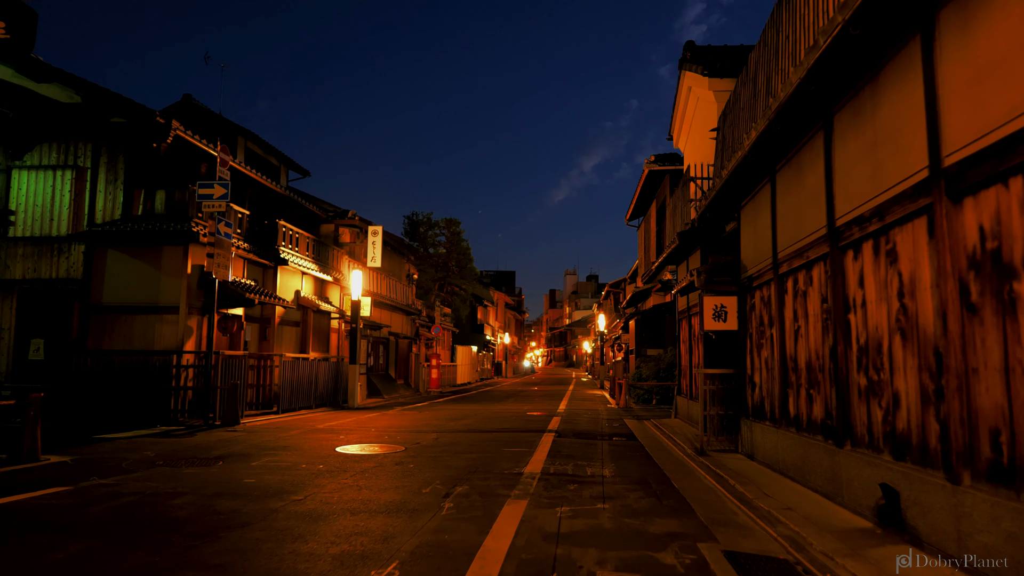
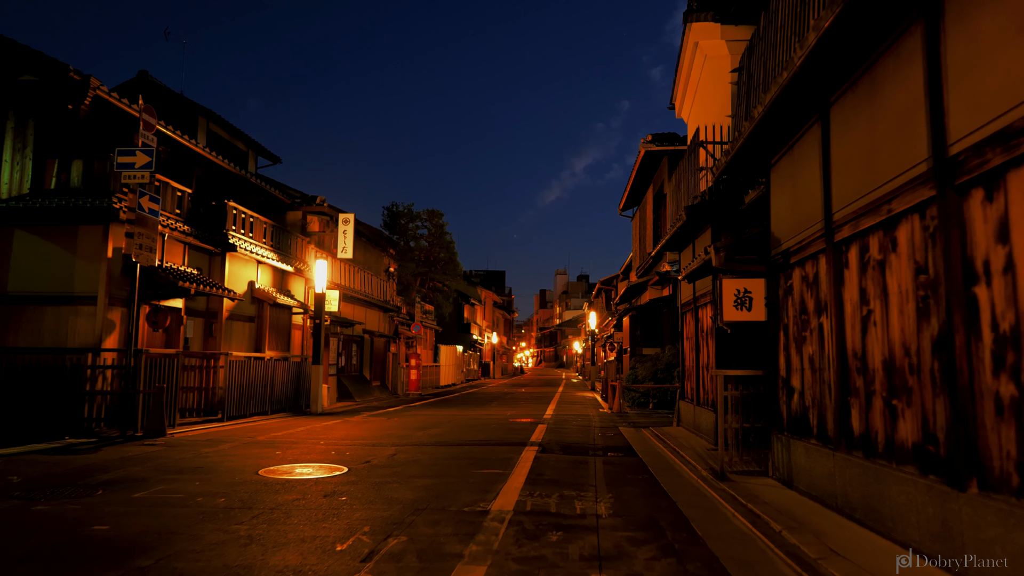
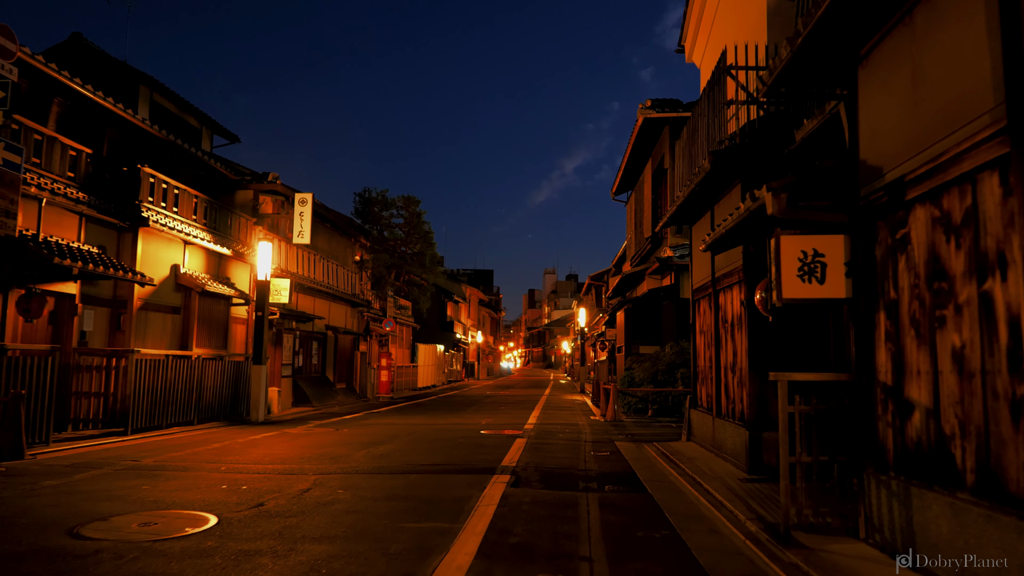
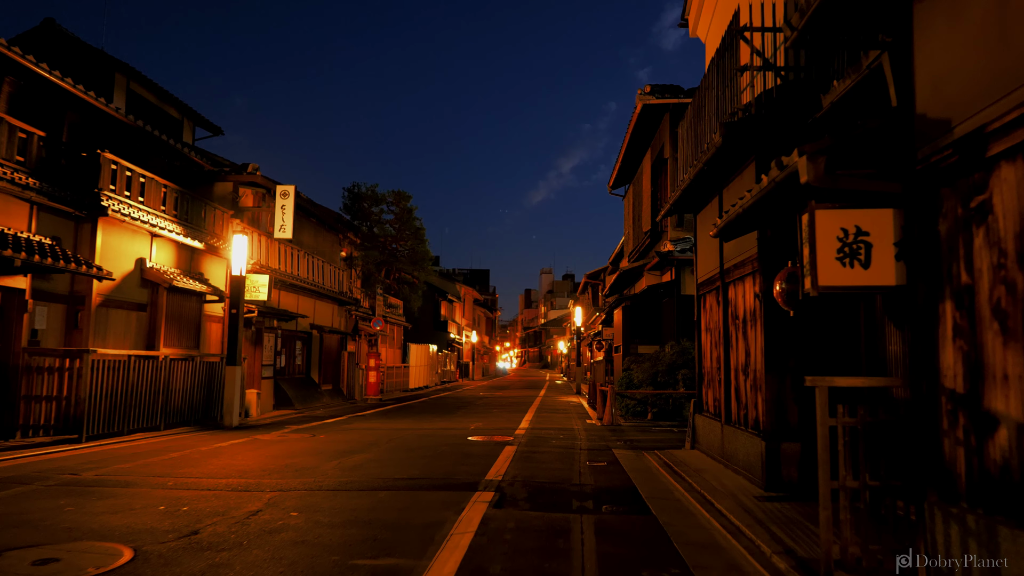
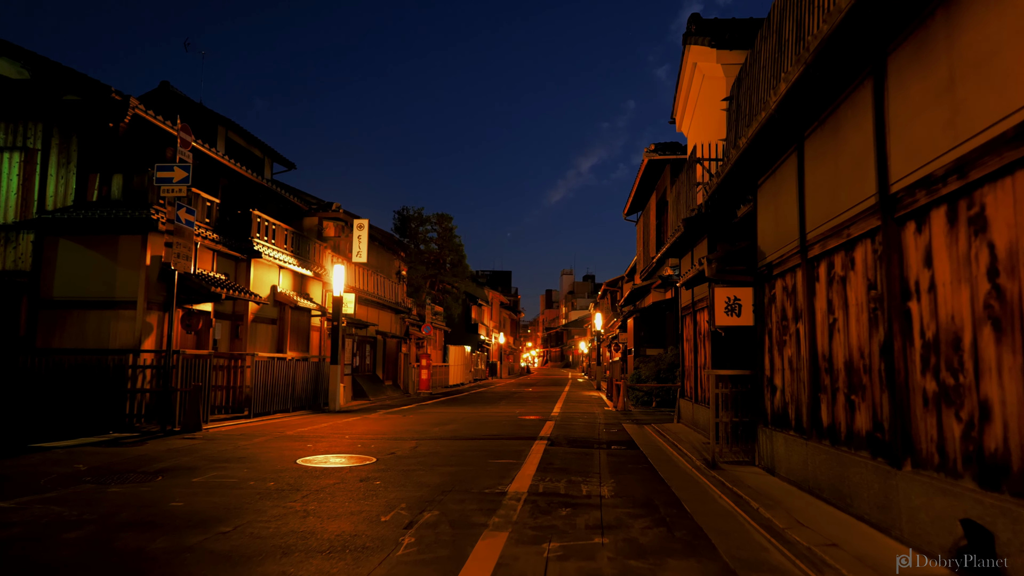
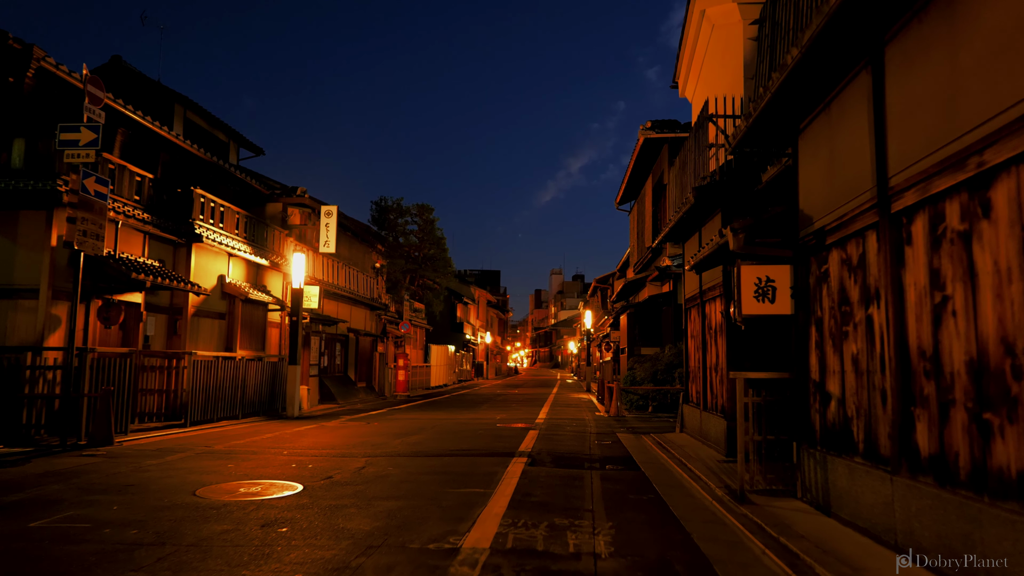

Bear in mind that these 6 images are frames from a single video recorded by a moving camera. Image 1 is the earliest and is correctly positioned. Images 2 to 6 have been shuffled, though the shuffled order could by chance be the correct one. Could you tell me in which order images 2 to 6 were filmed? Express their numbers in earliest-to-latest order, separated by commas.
5, 2, 6, 3, 4
